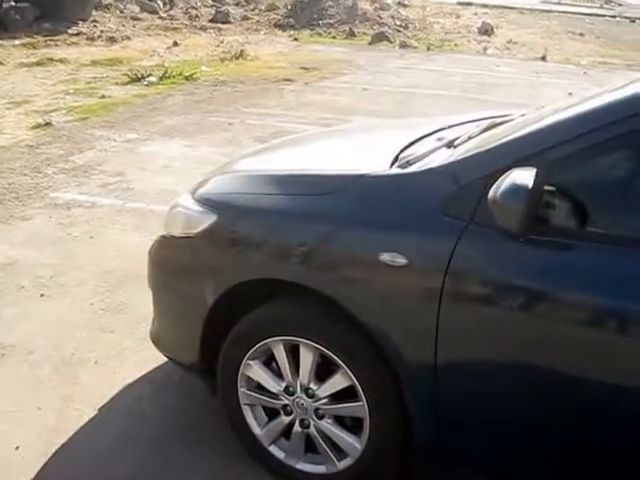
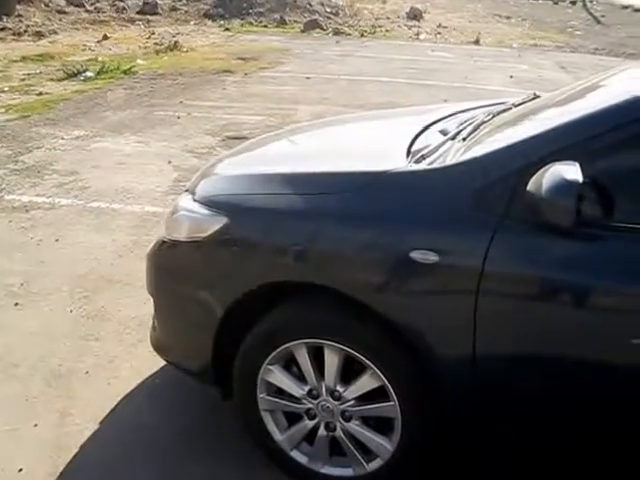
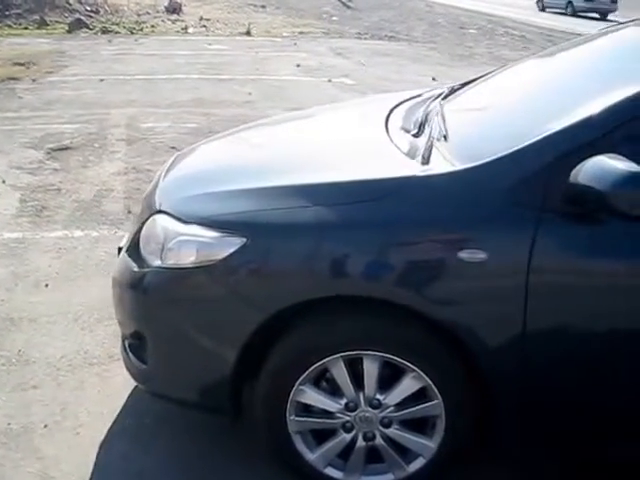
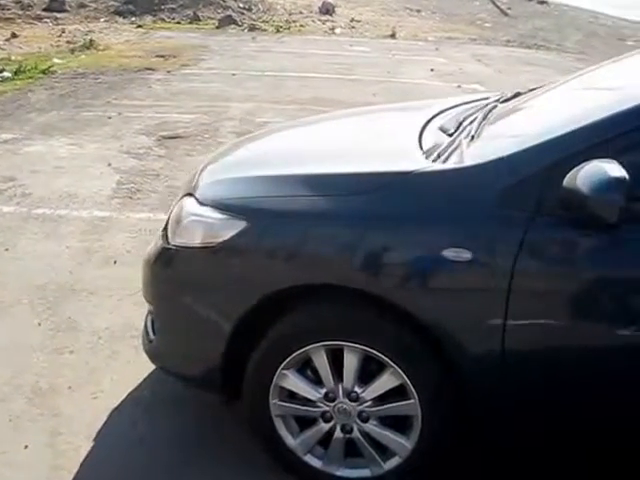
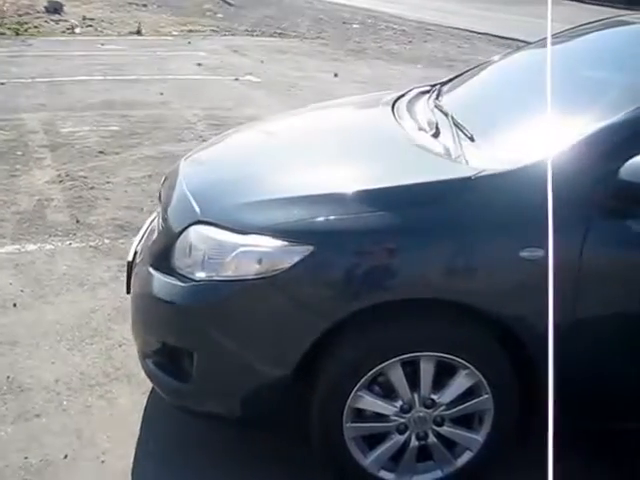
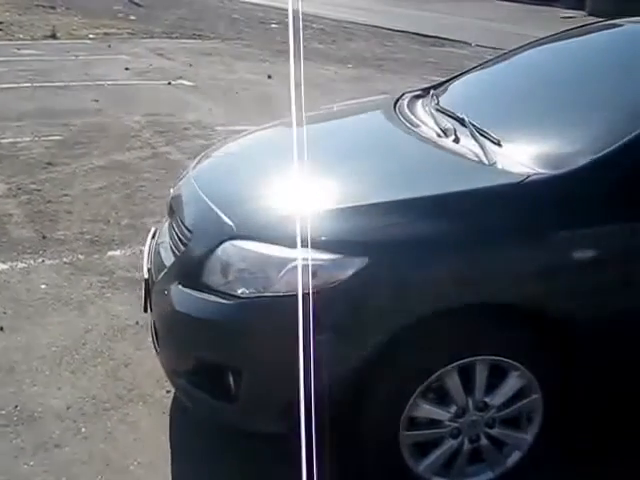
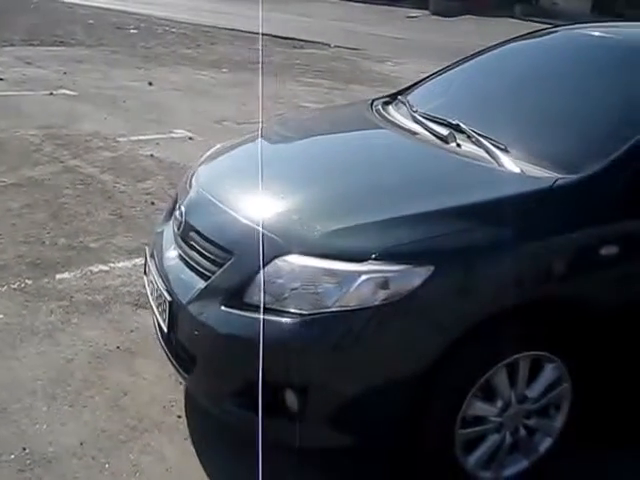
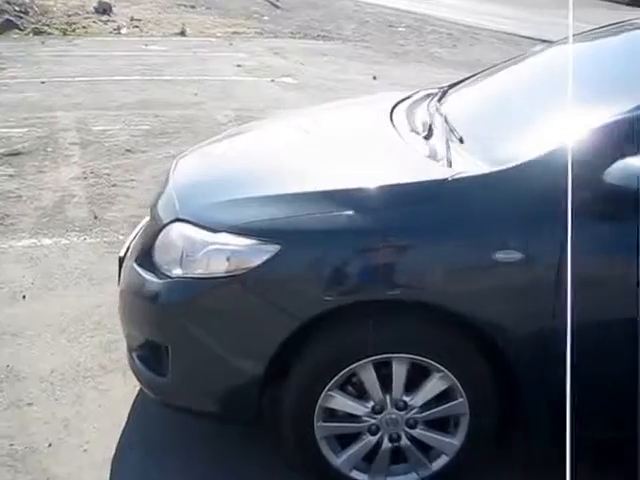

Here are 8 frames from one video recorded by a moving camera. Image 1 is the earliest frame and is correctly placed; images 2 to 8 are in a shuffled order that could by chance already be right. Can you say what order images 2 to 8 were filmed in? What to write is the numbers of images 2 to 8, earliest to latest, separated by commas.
2, 4, 3, 8, 5, 6, 7
